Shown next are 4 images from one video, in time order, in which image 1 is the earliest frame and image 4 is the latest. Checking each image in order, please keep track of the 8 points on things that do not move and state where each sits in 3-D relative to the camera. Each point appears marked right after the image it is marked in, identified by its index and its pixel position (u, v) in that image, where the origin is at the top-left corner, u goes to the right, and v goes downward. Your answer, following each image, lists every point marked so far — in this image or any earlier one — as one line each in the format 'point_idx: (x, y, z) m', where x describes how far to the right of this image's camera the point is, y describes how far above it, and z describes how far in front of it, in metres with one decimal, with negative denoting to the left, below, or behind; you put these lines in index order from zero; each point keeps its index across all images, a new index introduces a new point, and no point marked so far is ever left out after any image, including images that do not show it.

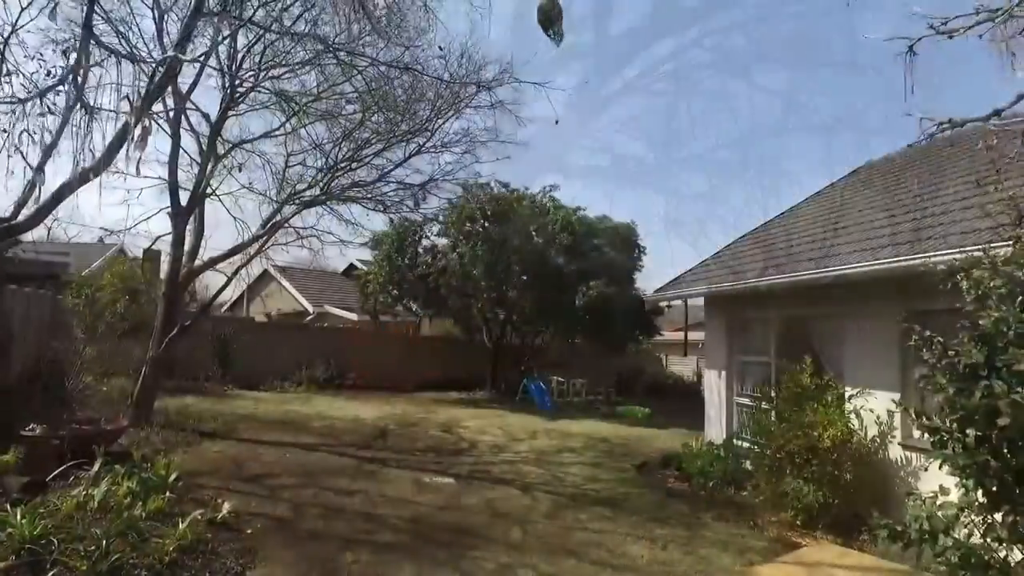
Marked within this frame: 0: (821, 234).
0: (+3.7, +0.7, +8.1) m
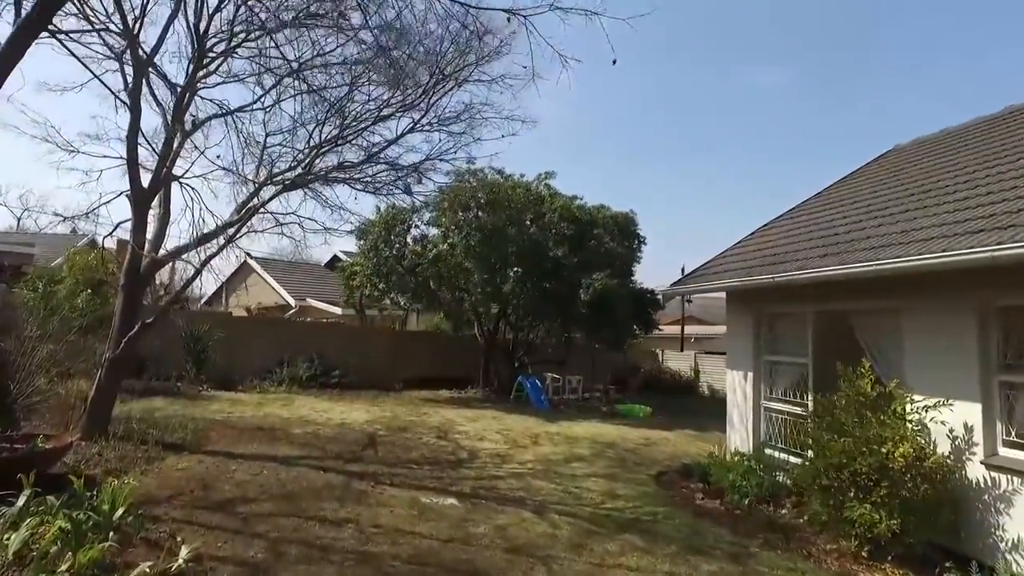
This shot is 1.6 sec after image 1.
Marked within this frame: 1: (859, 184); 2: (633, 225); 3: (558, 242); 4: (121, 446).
0: (+3.8, +0.7, +7.2) m
1: (+4.7, +1.4, +9.2) m
2: (+3.5, +1.8, +19.1) m
3: (+1.2, +1.2, +16.8) m
4: (-4.0, -1.6, +6.8) m
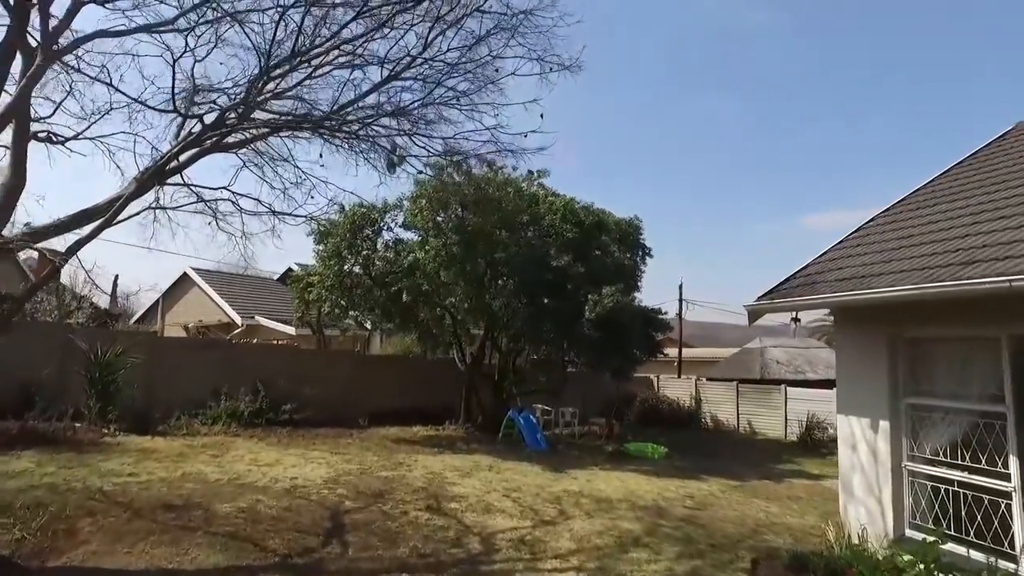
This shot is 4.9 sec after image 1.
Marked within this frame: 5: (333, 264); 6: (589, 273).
0: (+4.2, +0.7, +4.8) m
1: (+5.0, +1.3, +6.8) m
2: (+3.1, +1.4, +16.6) m
3: (+1.0, +0.8, +14.1) m
4: (-3.6, -1.6, +3.7) m
5: (-4.0, +0.5, +14.9) m
6: (+1.6, +0.3, +14.4) m
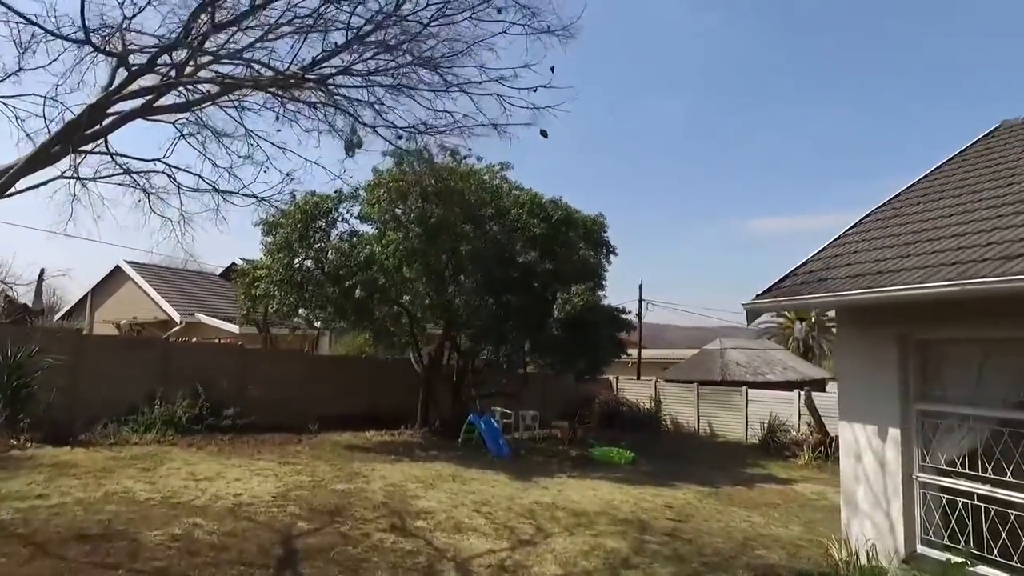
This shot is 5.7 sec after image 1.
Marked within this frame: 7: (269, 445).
0: (+4.2, +0.7, +4.4) m
1: (+4.8, +1.3, +6.5) m
2: (+2.2, +1.4, +16.1) m
3: (+0.2, +0.9, +13.5) m
4: (-3.5, -1.5, +2.8) m
5: (-4.8, +0.6, +13.8) m
6: (+0.9, +0.4, +13.8) m
7: (-4.3, -2.8, +11.7) m
